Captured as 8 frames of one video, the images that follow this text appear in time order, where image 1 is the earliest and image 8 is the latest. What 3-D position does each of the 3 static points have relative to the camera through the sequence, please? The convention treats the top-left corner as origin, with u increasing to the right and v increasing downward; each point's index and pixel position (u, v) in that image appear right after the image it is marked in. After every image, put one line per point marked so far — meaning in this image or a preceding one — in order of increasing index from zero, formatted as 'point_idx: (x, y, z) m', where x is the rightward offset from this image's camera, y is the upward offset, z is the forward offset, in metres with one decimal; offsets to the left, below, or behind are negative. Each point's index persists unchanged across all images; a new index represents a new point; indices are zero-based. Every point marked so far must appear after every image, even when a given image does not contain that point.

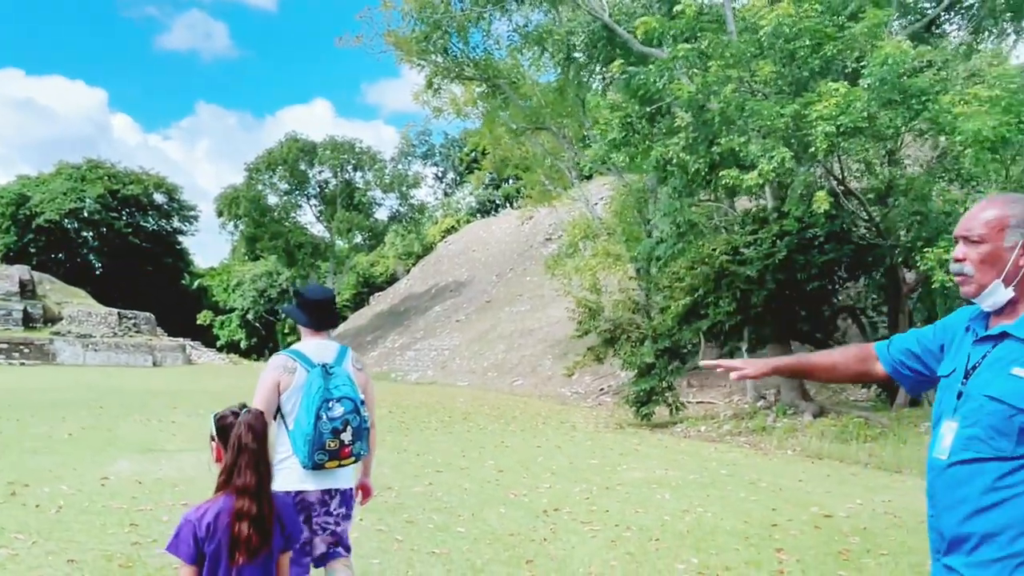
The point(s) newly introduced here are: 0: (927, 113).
0: (+4.5, +1.9, +8.9) m
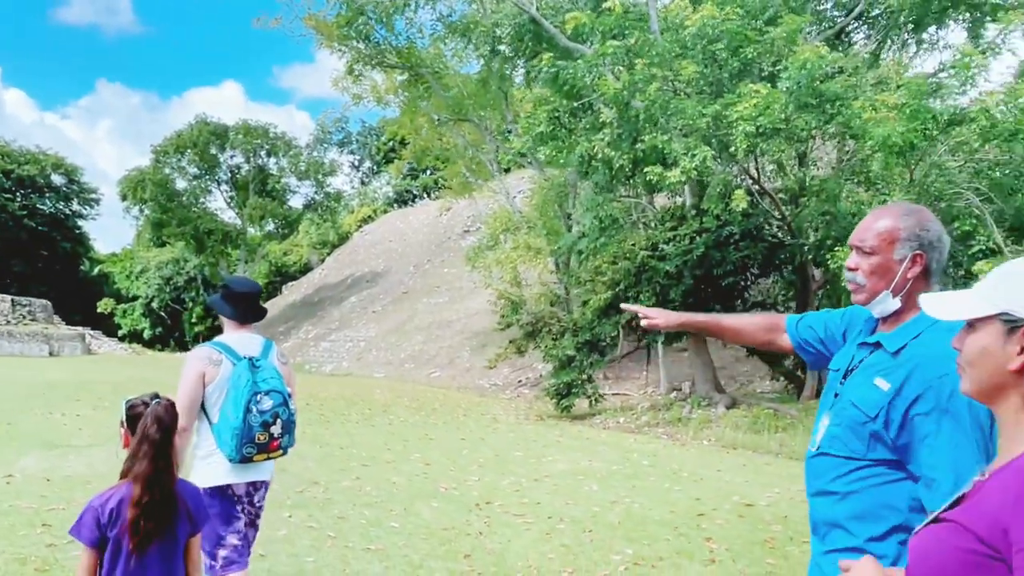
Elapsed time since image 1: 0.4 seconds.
0: (+3.7, +1.9, +9.3) m
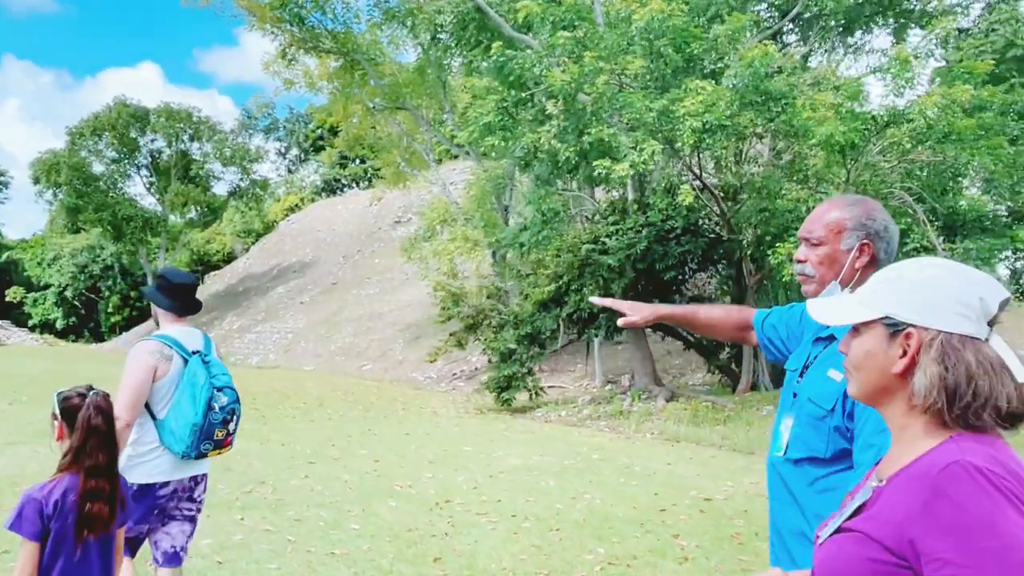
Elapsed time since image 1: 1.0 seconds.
0: (+3.1, +1.9, +9.4) m
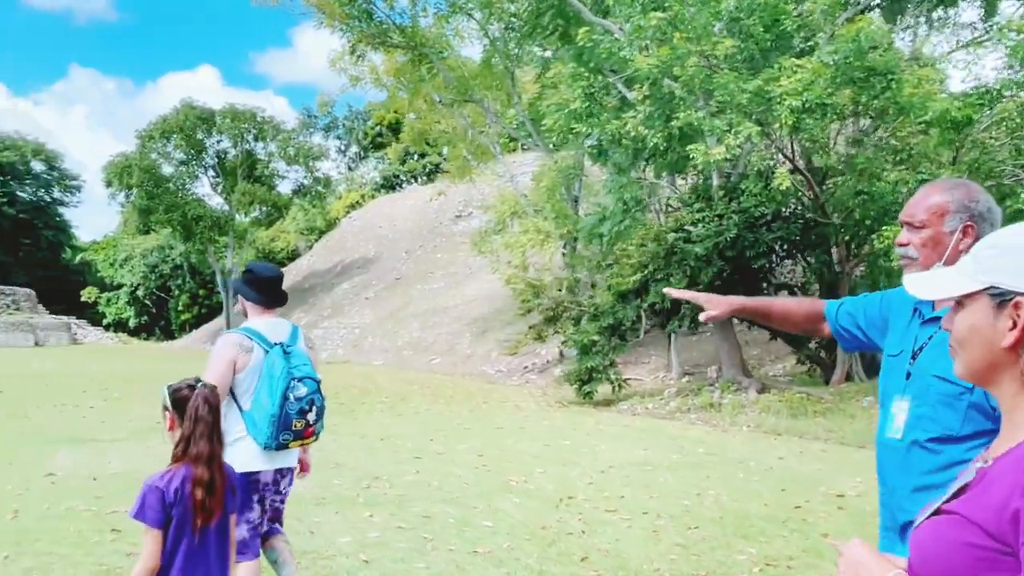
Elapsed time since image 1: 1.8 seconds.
0: (+4.1, +2.1, +9.0) m
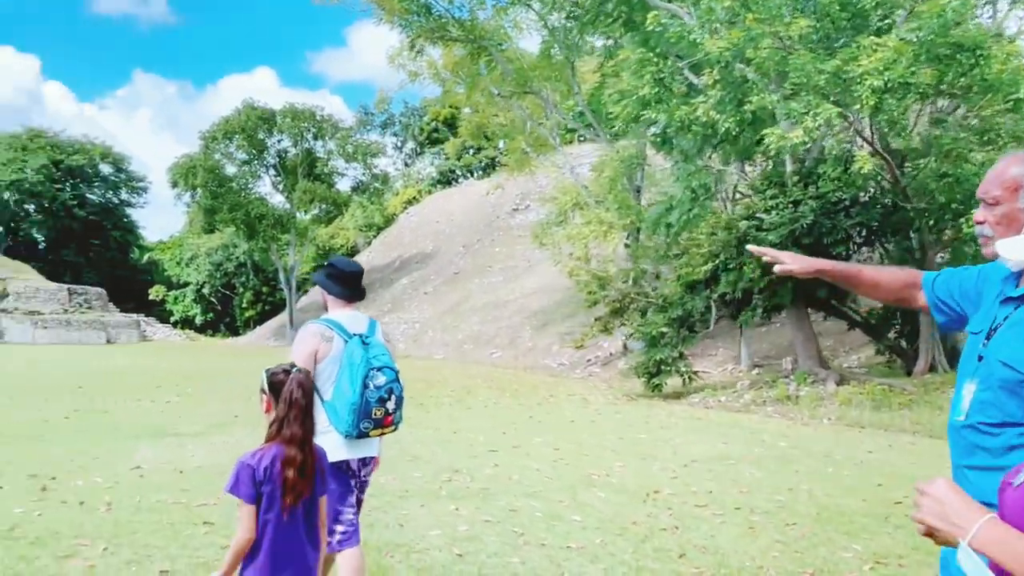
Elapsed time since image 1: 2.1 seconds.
0: (+4.8, +2.2, +8.6) m
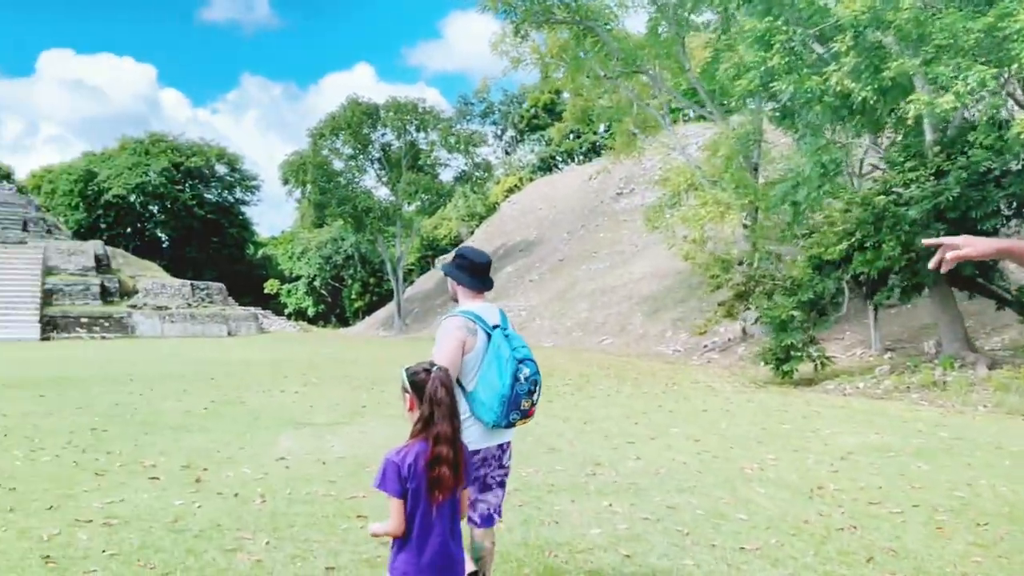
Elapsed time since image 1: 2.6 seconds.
0: (+6.0, +2.5, +7.7) m
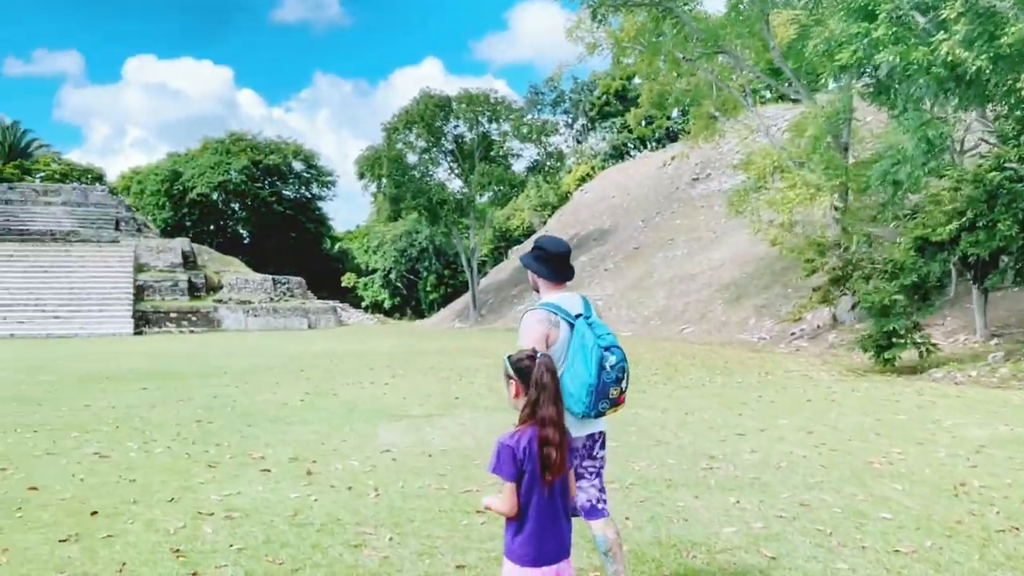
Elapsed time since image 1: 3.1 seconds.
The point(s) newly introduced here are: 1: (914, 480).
0: (+6.8, +2.7, +7.0) m
1: (+2.2, -1.0, +4.5) m
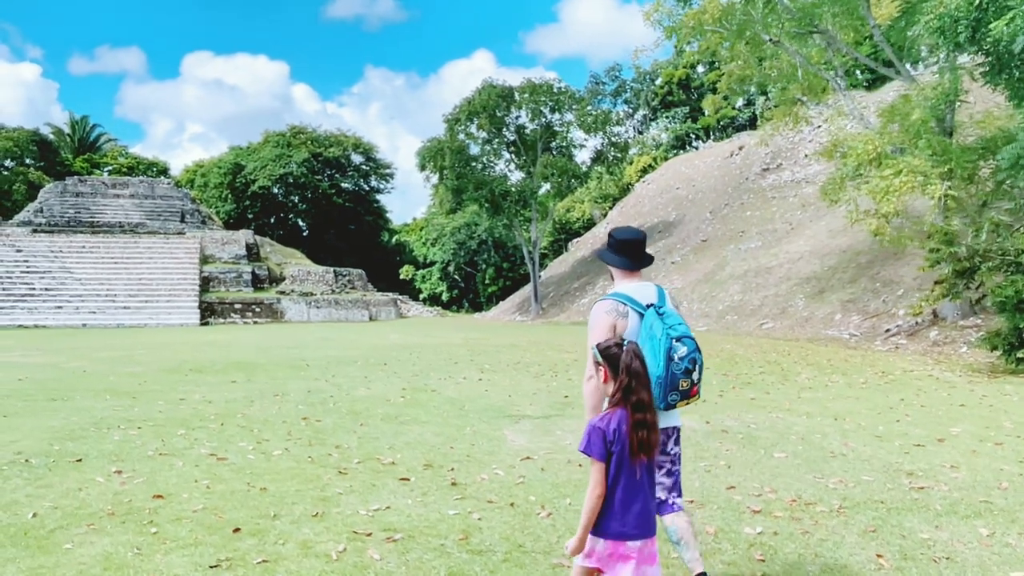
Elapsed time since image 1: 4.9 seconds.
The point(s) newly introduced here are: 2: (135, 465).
0: (+7.8, +2.7, +5.9) m
1: (+3.0, -1.0, +3.7) m
2: (-2.3, -1.1, +5.0) m
